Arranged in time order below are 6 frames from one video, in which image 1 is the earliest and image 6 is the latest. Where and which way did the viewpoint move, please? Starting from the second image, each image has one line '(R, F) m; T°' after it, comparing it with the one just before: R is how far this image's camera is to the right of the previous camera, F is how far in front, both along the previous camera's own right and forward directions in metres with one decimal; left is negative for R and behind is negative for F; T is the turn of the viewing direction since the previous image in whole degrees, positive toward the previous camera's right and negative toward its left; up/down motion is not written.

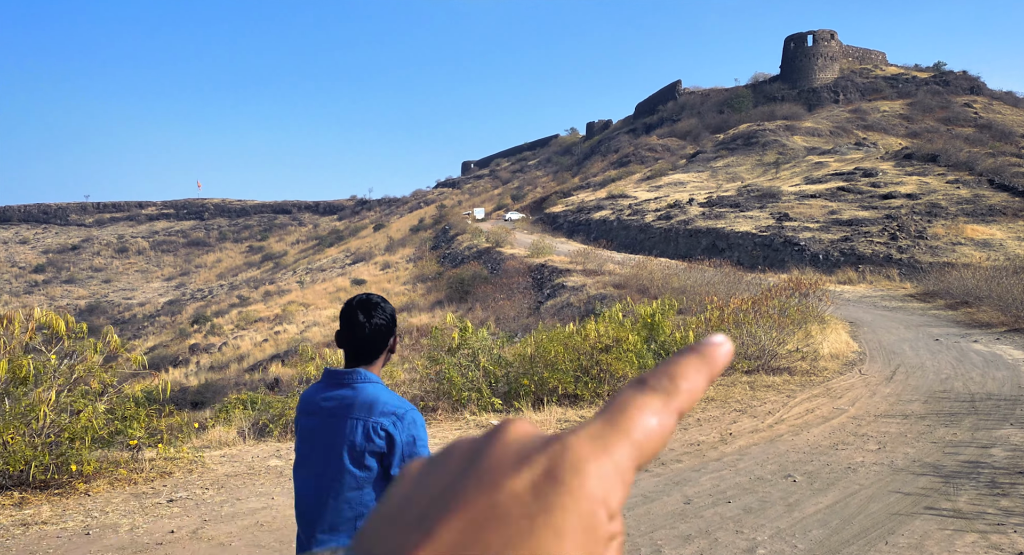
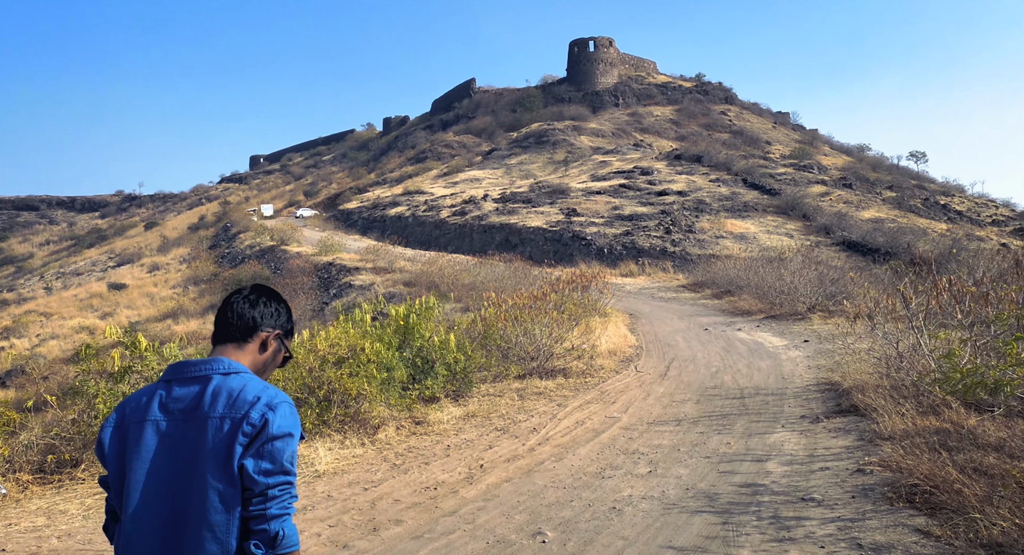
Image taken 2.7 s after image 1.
(+0.9, +1.6) m; +15°
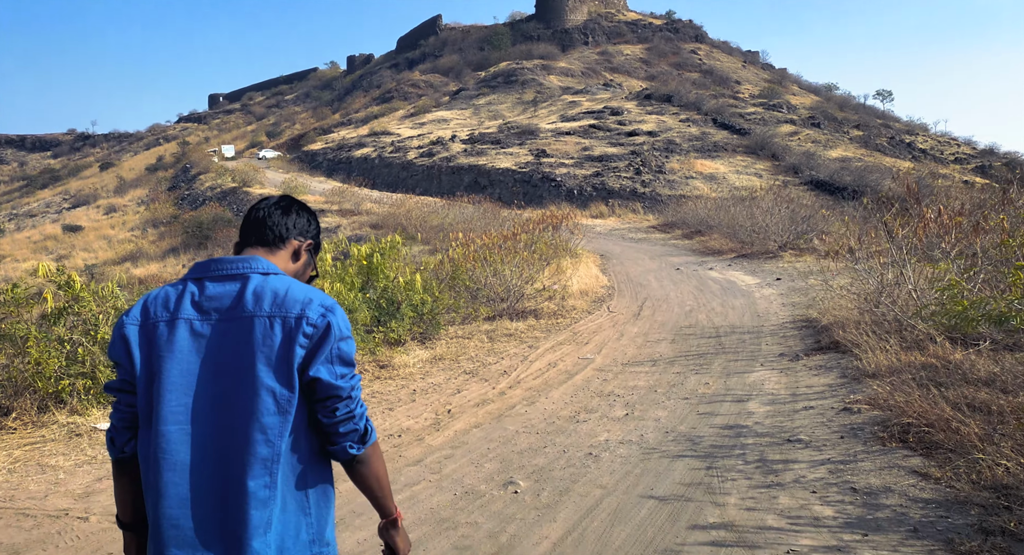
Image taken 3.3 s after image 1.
(0.0, +0.4) m; +2°
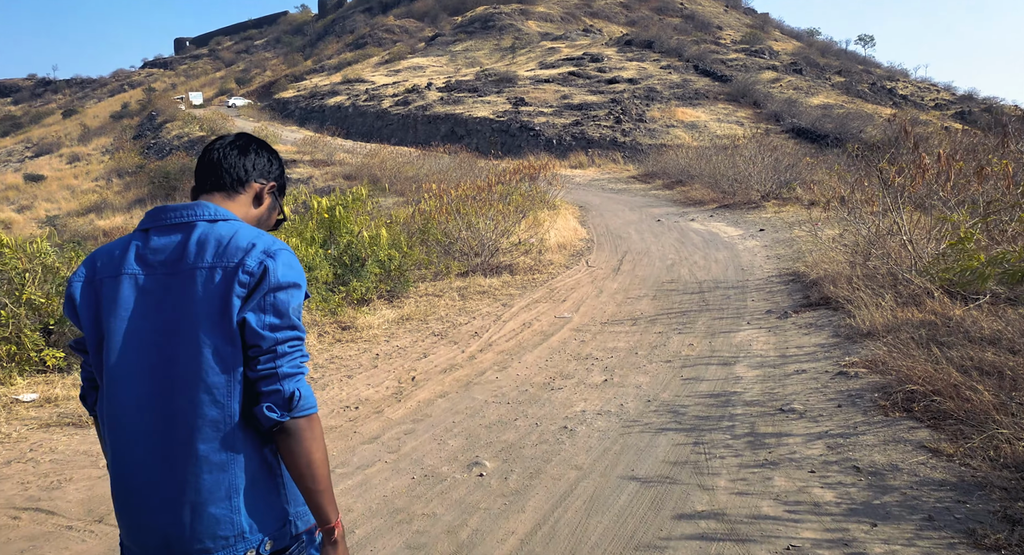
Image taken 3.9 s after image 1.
(+0.1, +0.5) m; +2°
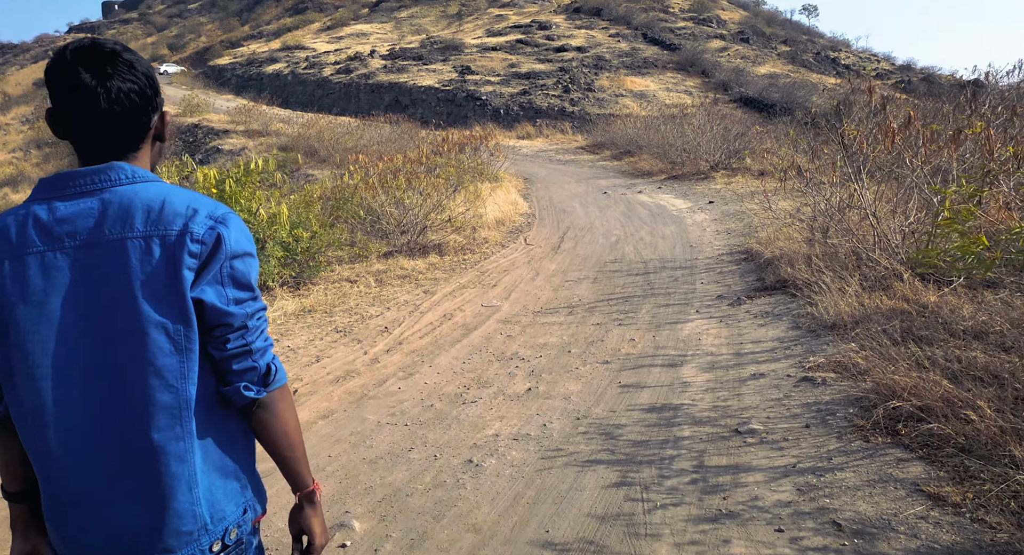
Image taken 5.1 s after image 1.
(+0.3, +0.9) m; +4°
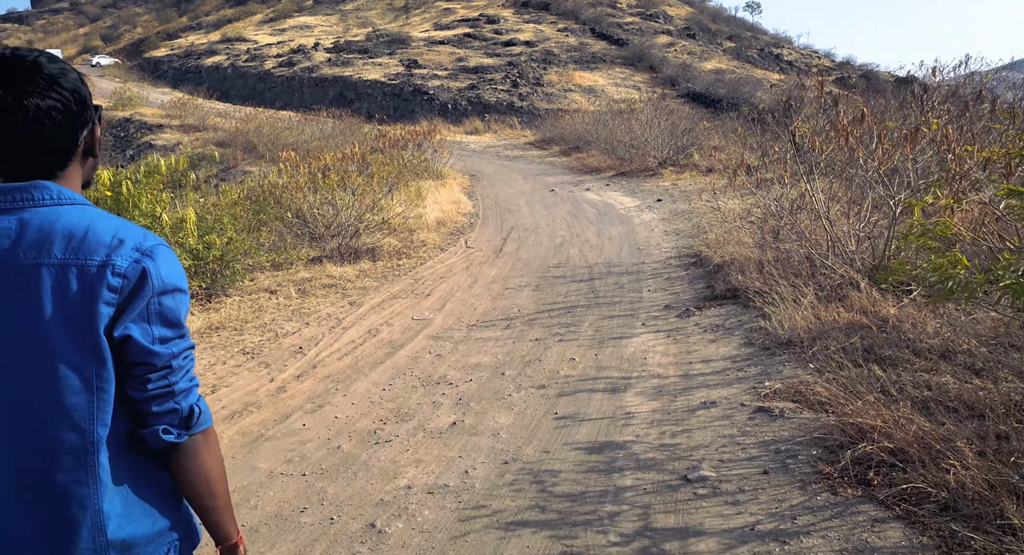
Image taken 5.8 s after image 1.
(+0.2, +0.5) m; +4°
